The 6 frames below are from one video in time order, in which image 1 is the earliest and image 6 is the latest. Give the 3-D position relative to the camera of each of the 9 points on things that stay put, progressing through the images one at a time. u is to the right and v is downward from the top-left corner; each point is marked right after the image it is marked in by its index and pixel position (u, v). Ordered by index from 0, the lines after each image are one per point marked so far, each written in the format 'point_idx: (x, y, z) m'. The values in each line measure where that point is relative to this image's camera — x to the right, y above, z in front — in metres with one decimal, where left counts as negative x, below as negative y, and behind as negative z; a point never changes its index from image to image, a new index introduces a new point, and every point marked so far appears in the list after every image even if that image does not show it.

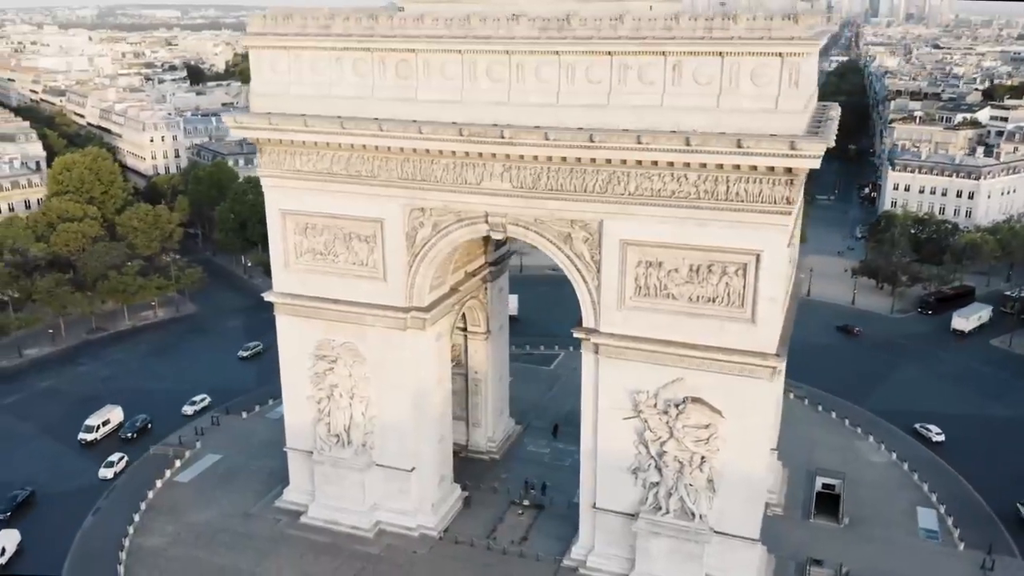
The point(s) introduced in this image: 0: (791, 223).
0: (+5.8, +1.3, +17.0) m
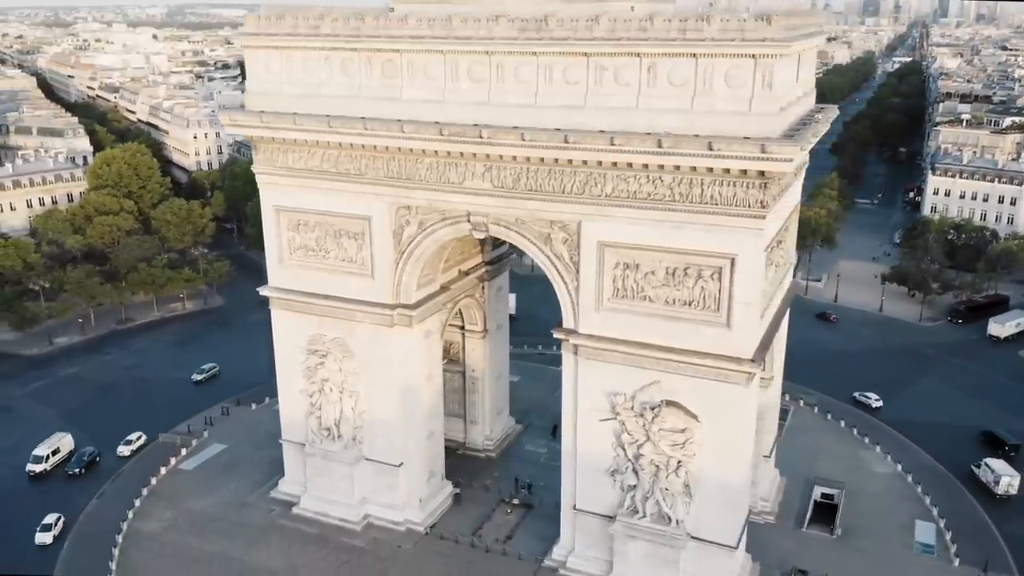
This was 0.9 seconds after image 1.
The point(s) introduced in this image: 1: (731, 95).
0: (+5.2, +1.2, +16.8) m
1: (+4.3, +3.8, +16.3) m
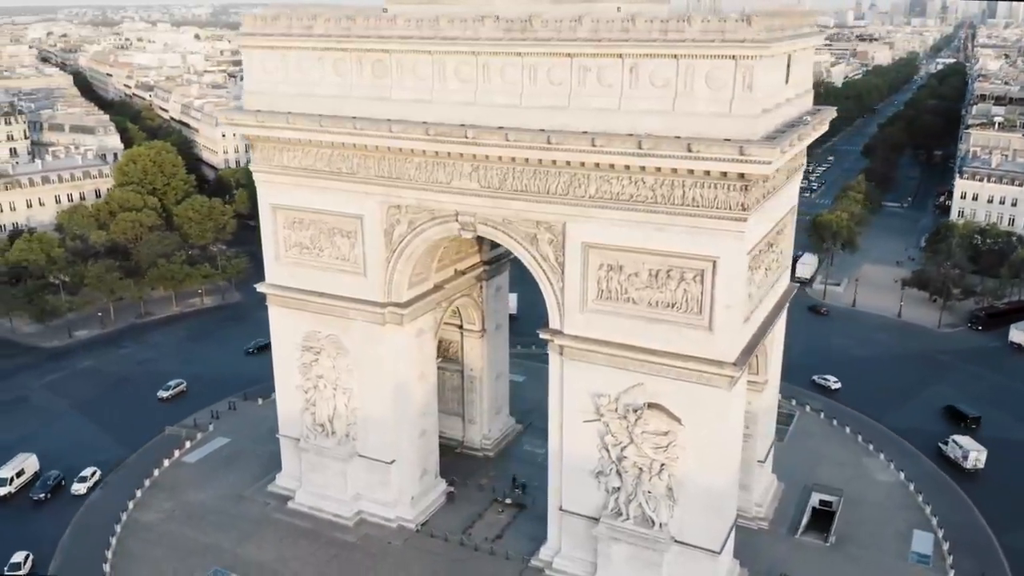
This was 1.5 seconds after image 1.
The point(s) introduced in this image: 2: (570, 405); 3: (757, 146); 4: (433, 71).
0: (+4.7, +1.1, +16.6) m
1: (+3.9, +3.7, +16.2) m
2: (+1.4, -2.8, +19.8) m
3: (+4.6, +2.7, +15.5) m
4: (-1.8, +5.0, +19.0) m
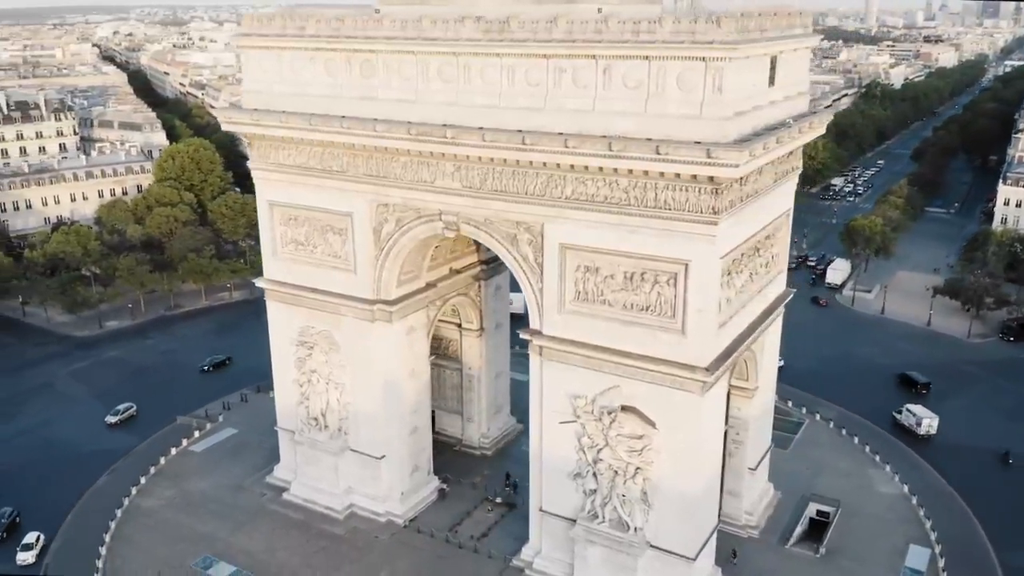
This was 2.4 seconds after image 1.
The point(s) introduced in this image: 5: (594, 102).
0: (+4.1, +1.1, +16.5) m
1: (+3.3, +3.7, +16.0) m
2: (+0.9, -2.8, +19.8) m
3: (+3.9, +2.6, +15.4) m
4: (-2.2, +5.0, +19.2) m
5: (+1.7, +3.8, +17.0) m
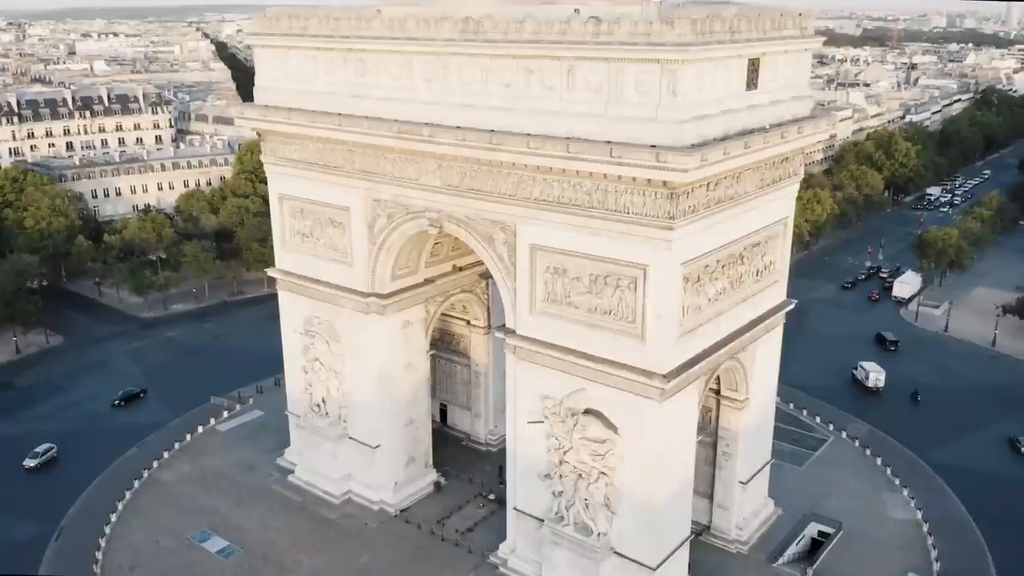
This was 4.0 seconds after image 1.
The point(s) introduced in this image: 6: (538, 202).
0: (+3.2, +0.9, +16.2) m
1: (+2.5, +3.6, +15.8) m
2: (+0.2, -2.8, +19.8) m
3: (+2.9, +2.5, +15.1) m
4: (-2.6, +5.1, +19.6) m
5: (+1.0, +3.8, +17.0) m
6: (+0.5, +1.9, +17.9) m
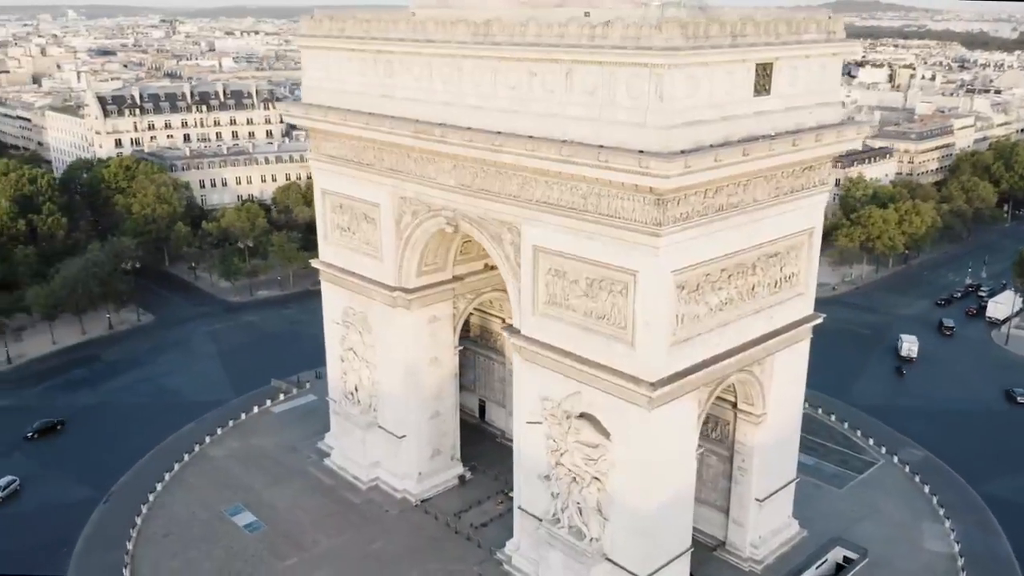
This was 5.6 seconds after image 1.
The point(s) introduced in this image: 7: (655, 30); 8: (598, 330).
0: (+2.9, +0.8, +15.9) m
1: (+2.3, +3.5, +15.7) m
2: (+0.3, -2.8, +20.0) m
3: (+2.6, +2.3, +14.9) m
4: (-2.1, +5.2, +20.1) m
5: (+0.9, +3.7, +17.1) m
6: (+0.6, +1.8, +18.1) m
7: (+2.7, +4.7, +15.1) m
8: (+1.8, -0.9, +17.7) m
